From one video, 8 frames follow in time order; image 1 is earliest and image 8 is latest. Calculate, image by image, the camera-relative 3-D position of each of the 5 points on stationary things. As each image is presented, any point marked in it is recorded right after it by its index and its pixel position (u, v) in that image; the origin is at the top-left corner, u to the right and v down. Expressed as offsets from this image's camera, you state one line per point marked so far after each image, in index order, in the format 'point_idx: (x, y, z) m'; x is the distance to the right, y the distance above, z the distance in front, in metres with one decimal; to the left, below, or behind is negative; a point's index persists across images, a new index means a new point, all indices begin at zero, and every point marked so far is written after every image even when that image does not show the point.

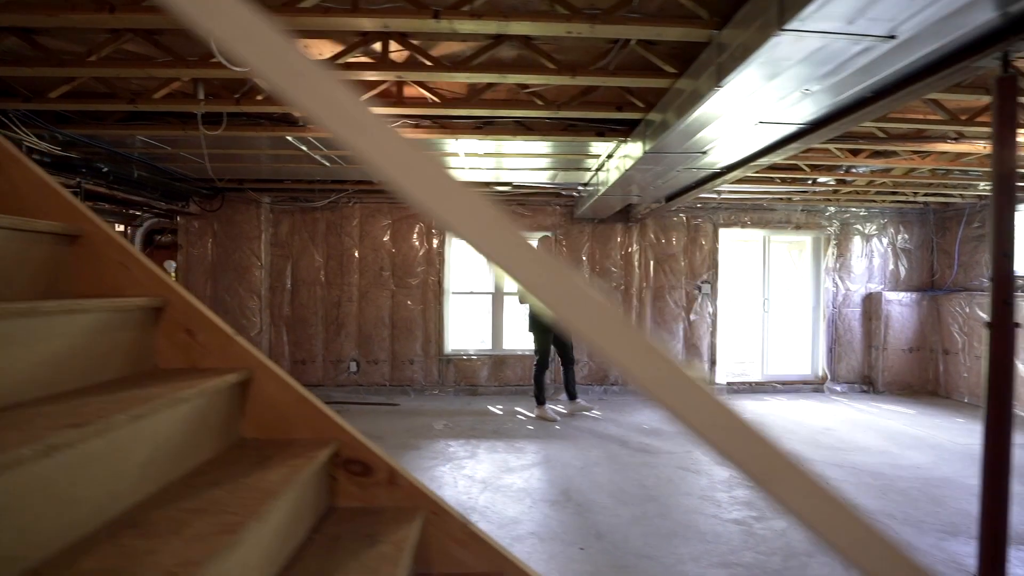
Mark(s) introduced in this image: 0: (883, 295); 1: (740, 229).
0: (+11.5, -0.2, +5.6) m
1: (+7.1, +1.9, +5.7) m
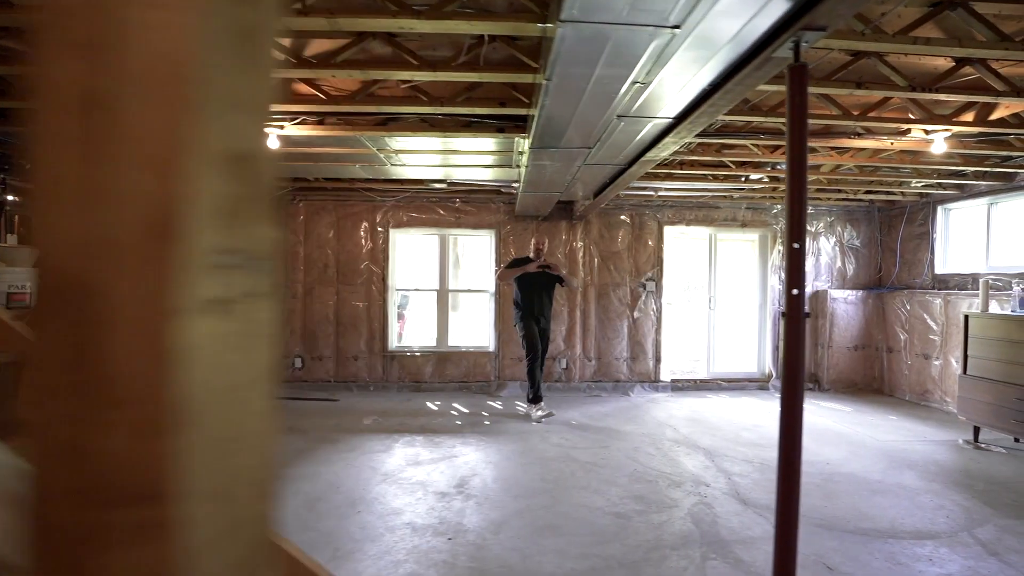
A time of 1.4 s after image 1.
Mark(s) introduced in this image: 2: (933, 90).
0: (+9.8, -0.1, +5.6) m
1: (+5.4, +1.9, +5.7) m
2: (+5.8, +2.8, +2.5) m
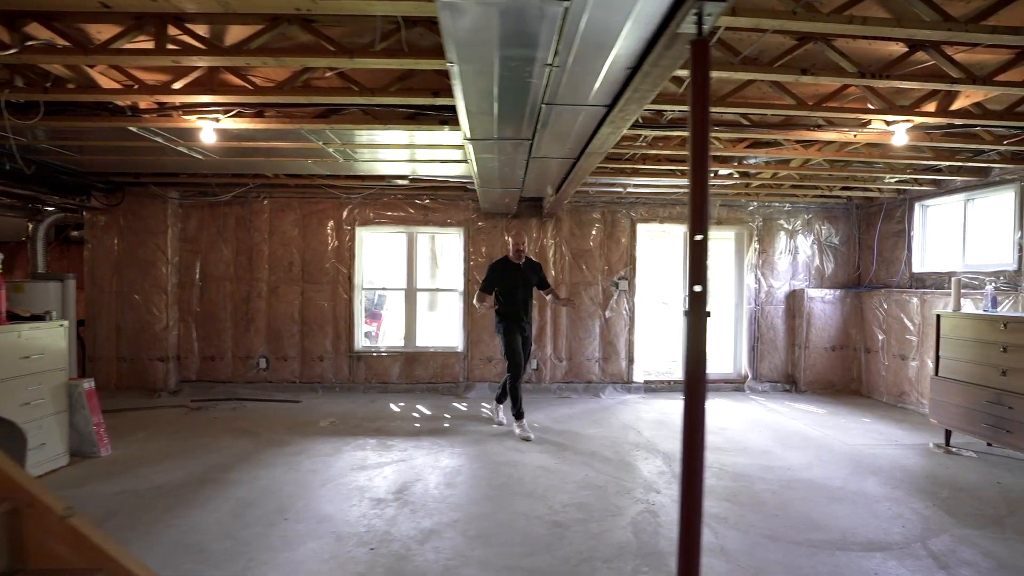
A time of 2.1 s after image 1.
0: (+8.9, -0.1, +5.5) m
1: (+4.5, +2.0, +5.6) m
2: (+4.9, +2.8, +2.4) m
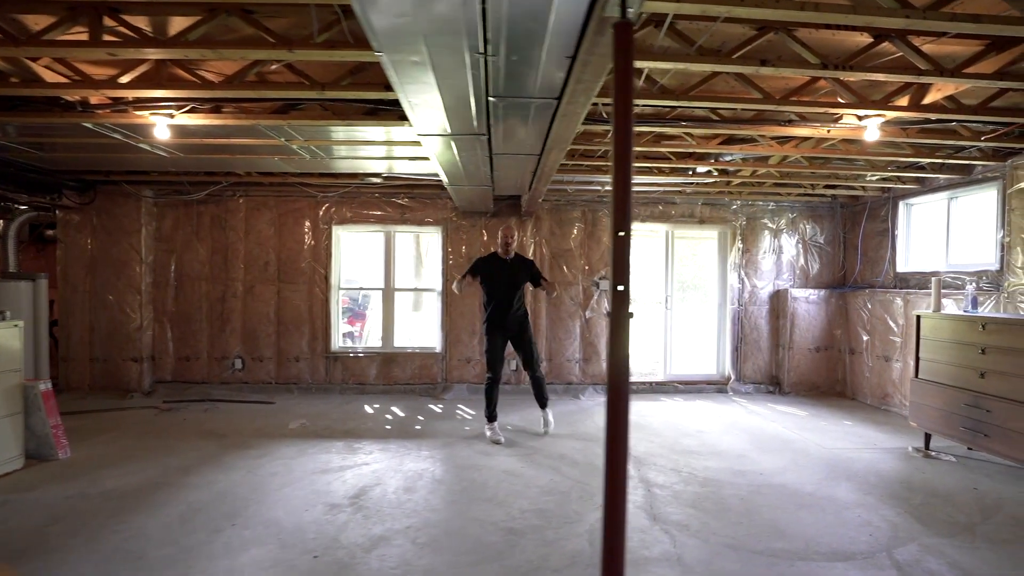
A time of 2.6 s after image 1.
0: (+8.3, -0.1, +5.4) m
1: (+3.9, +2.0, +5.5) m
2: (+4.3, +2.8, +2.3) m
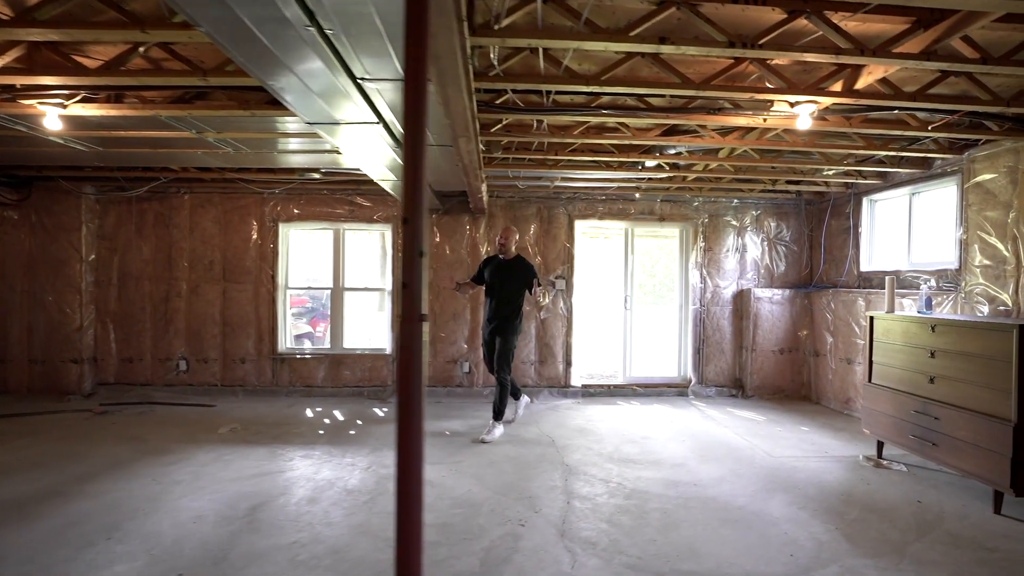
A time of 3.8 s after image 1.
0: (+6.9, -0.1, +5.2) m
1: (+2.5, +2.0, +5.3) m
2: (+2.9, +2.8, +2.1) m
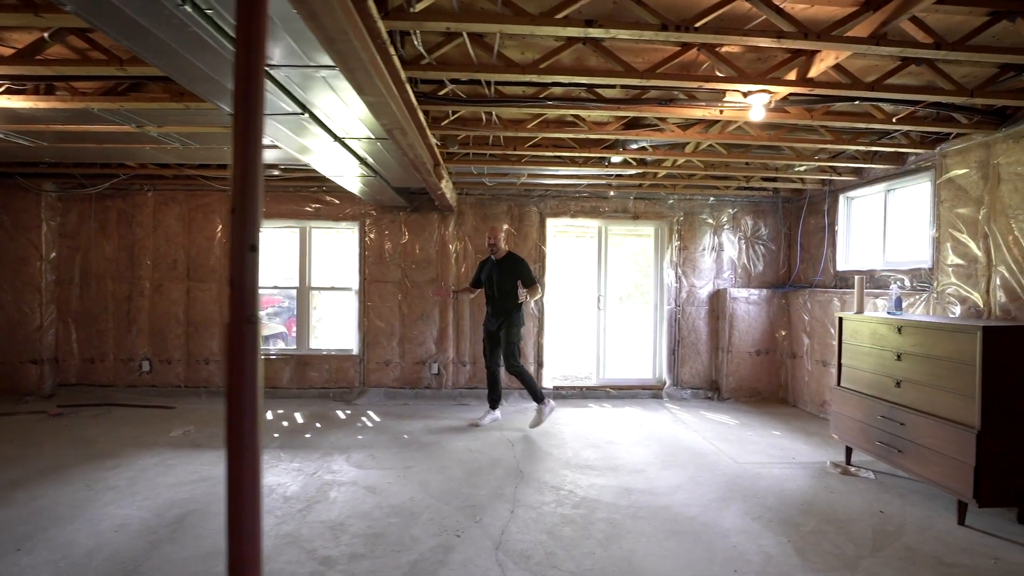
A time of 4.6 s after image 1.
0: (+6.0, -0.1, +5.0) m
1: (+1.7, +2.0, +5.2) m
2: (+2.1, +2.8, +2.0) m
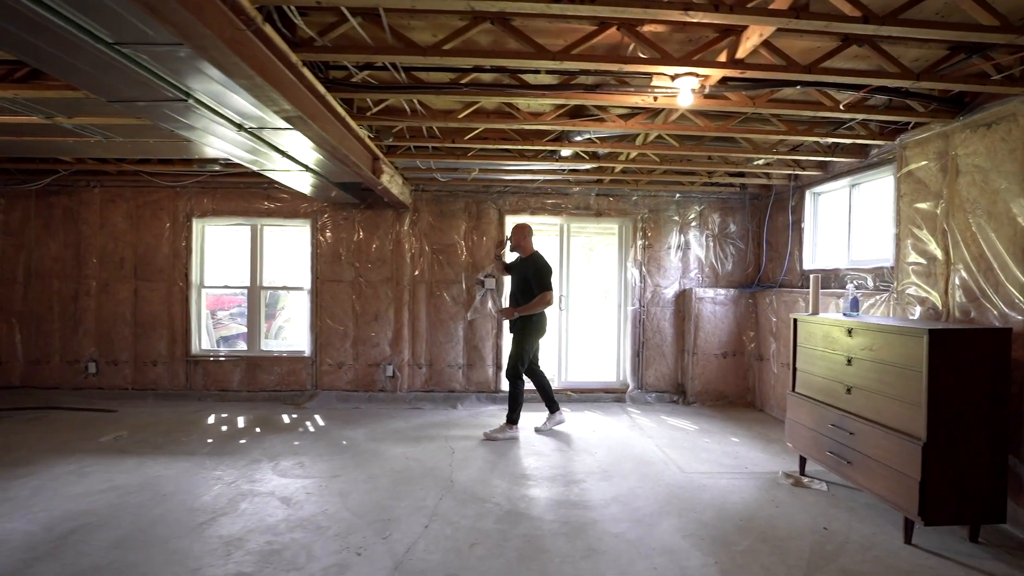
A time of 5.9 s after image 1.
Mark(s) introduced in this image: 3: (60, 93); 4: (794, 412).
0: (+4.9, -0.1, +4.9) m
1: (+0.5, +2.0, +5.0) m
2: (+0.9, +2.8, +1.8) m
3: (-6.7, +2.9, +2.6) m
4: (+5.0, -2.2, +3.2) m
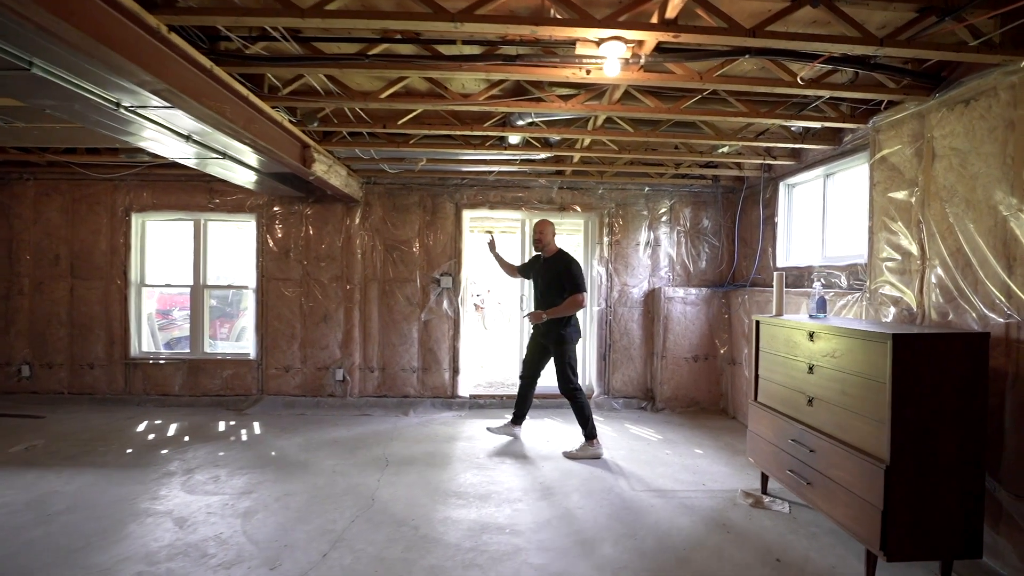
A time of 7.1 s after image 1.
0: (+3.8, -0.1, +4.6) m
1: (-0.6, +2.0, +4.7) m
2: (-0.2, +2.8, +1.5) m
3: (-7.8, +2.9, +2.4) m
4: (+3.9, -2.2, +2.9) m
